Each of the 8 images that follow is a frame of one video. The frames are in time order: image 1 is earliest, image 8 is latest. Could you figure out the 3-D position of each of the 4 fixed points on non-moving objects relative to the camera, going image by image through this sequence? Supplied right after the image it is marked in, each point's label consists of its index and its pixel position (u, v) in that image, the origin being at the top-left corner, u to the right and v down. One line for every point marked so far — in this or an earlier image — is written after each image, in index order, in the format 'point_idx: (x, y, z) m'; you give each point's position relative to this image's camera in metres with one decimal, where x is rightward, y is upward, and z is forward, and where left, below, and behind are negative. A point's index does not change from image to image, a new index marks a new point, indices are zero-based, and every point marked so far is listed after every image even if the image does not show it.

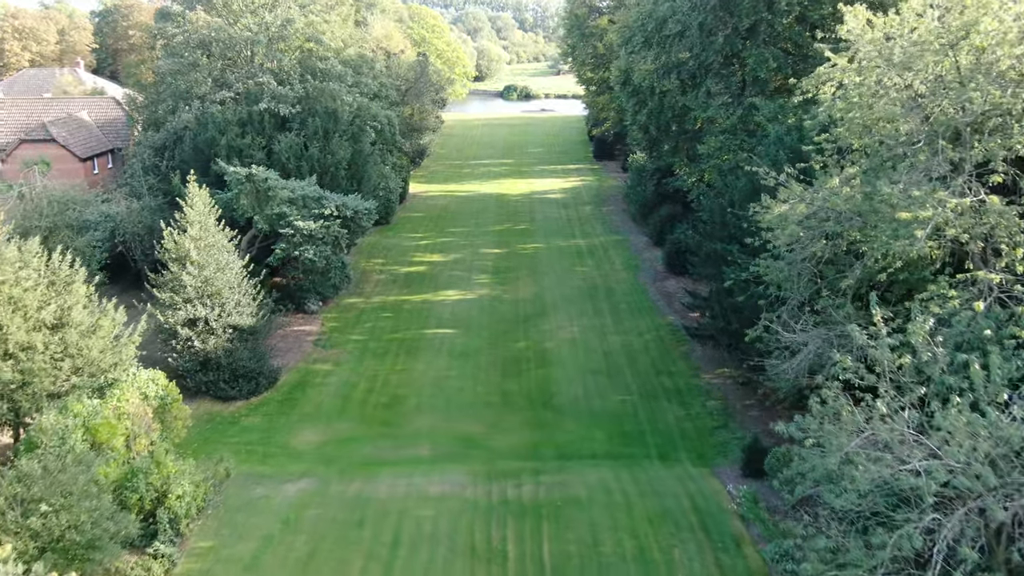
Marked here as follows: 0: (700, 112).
0: (+4.6, +4.3, +18.3) m
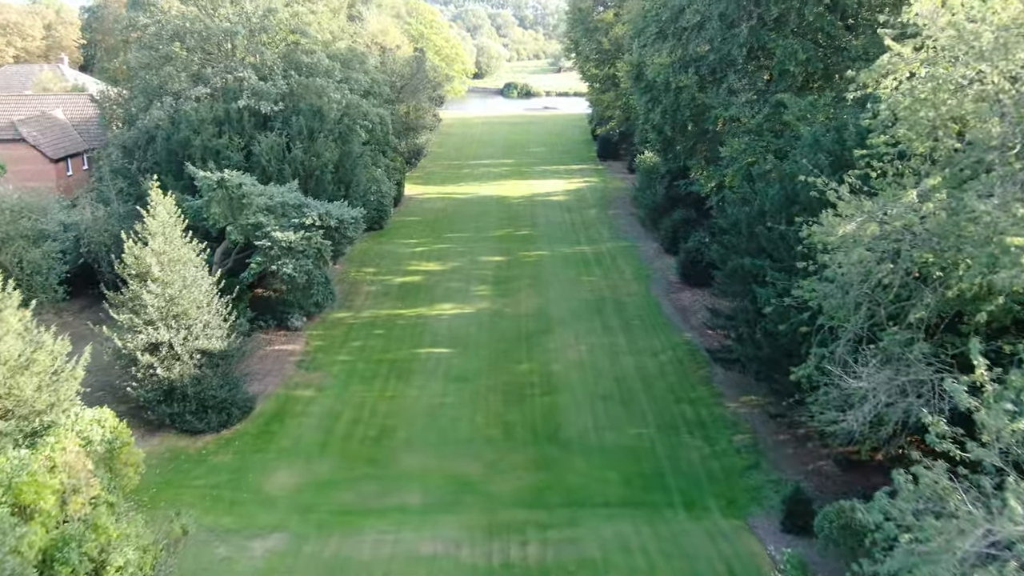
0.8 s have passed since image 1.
0: (+4.6, +3.9, +16.7) m
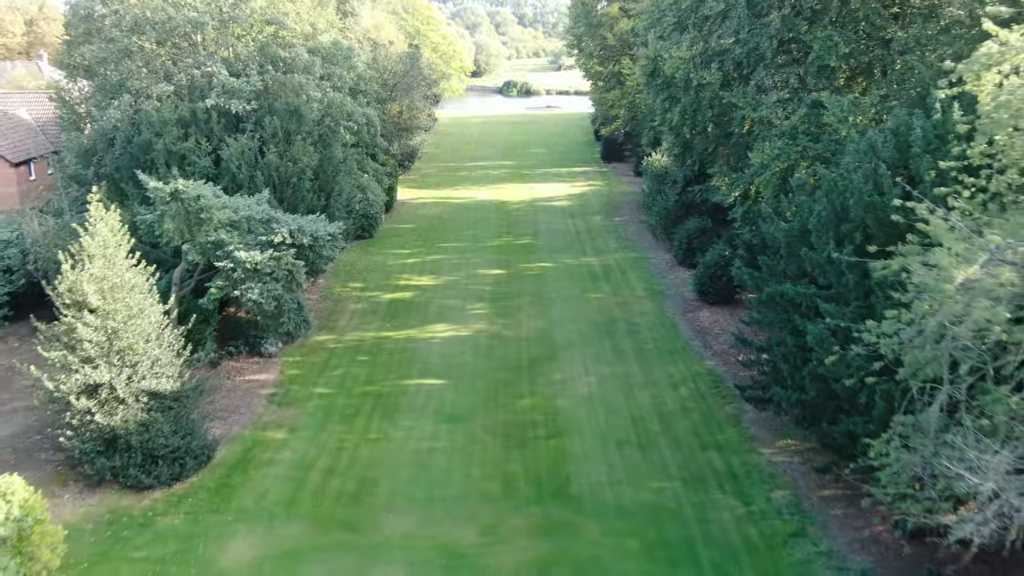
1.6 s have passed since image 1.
0: (+4.6, +3.5, +14.7) m
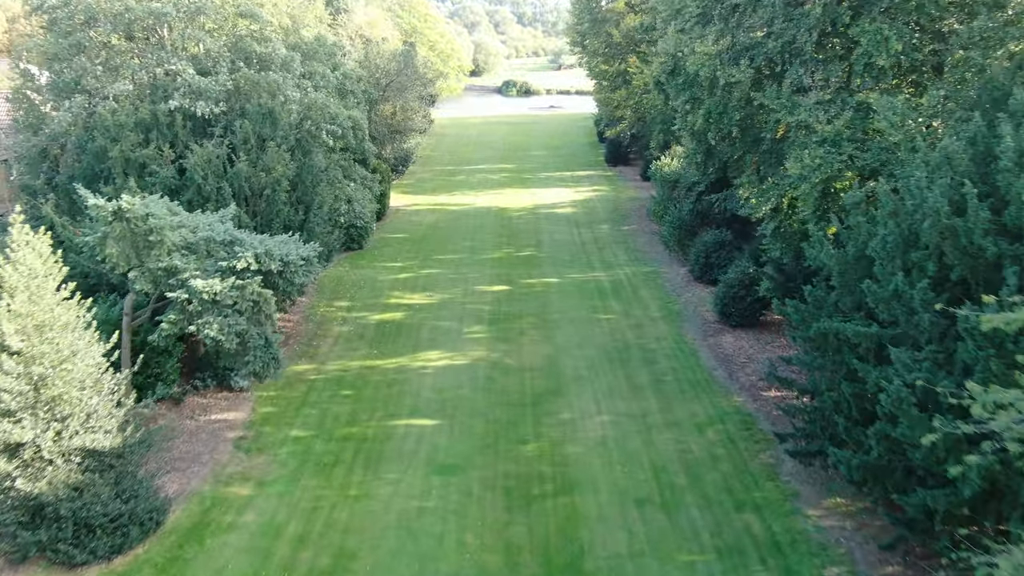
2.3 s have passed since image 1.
0: (+4.7, +3.0, +12.9) m
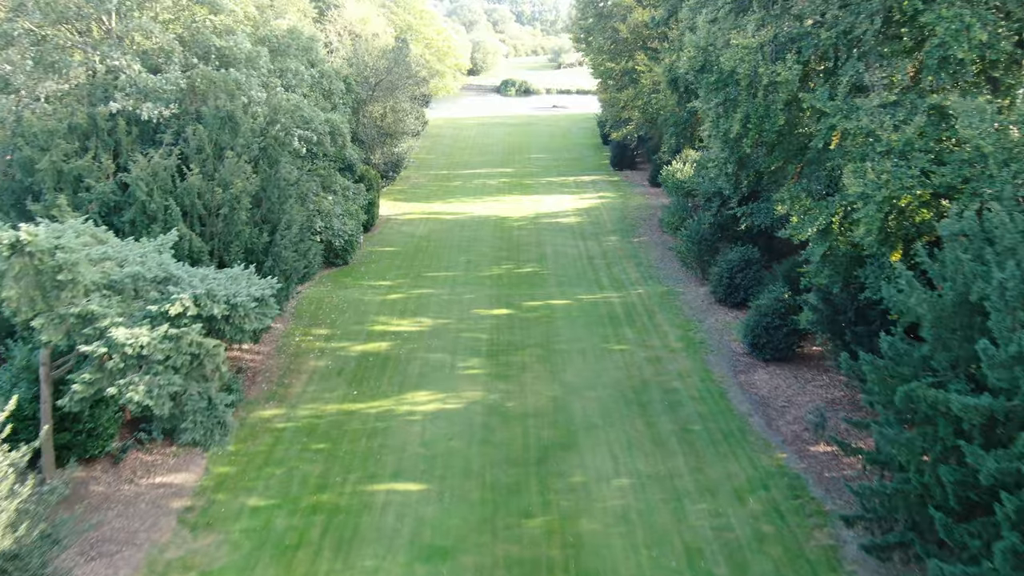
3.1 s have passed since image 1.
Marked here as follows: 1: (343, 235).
0: (+4.7, +2.4, +10.8) m
1: (-3.9, +1.3, +17.8) m
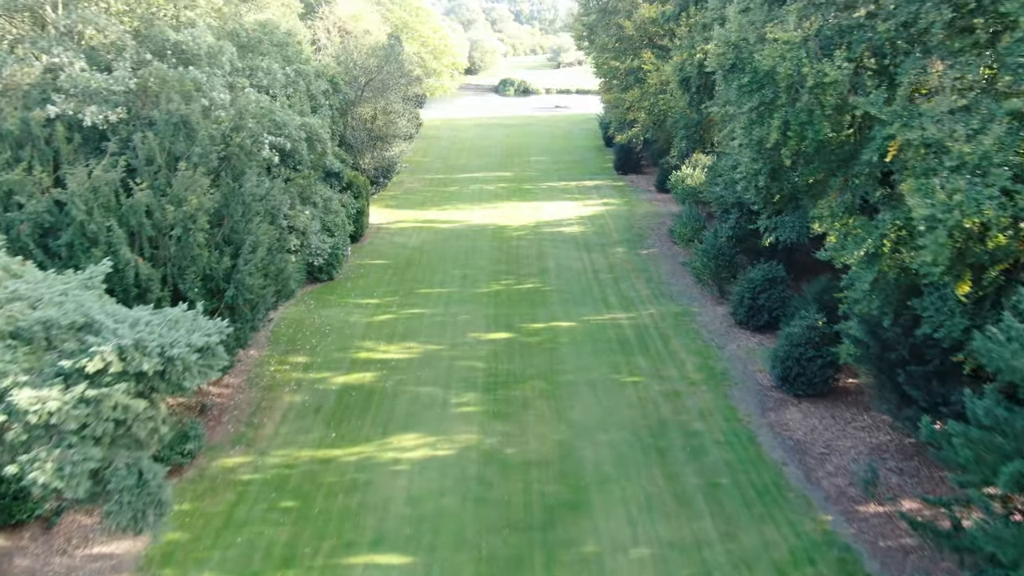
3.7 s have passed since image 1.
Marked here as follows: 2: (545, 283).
0: (+4.7, +2.0, +9.1) m
1: (-3.9, +0.9, +16.1) m
2: (+0.9, +0.1, +19.5) m
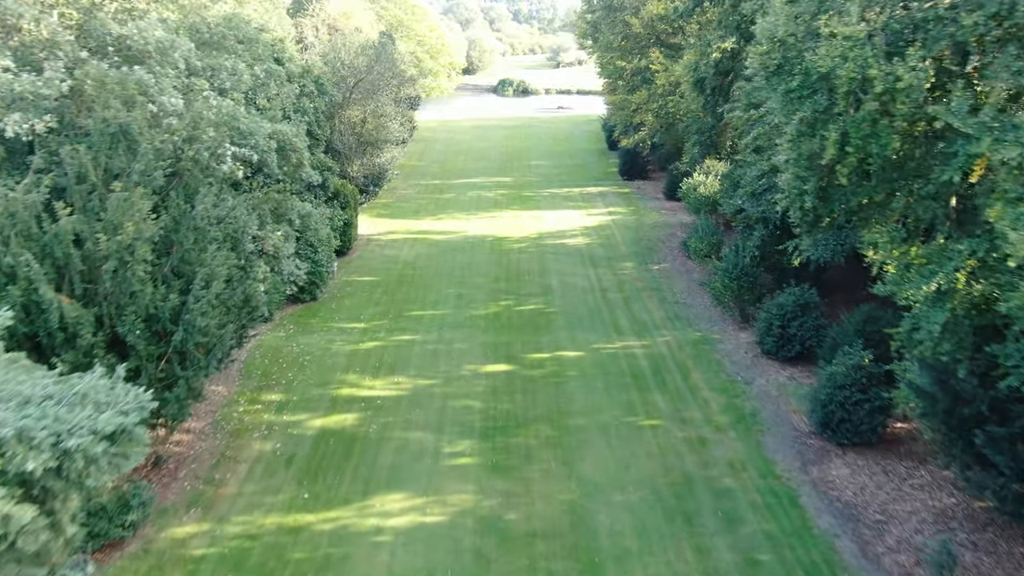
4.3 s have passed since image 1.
0: (+4.7, +1.5, +7.4) m
1: (-3.9, +0.4, +14.4) m
2: (+0.9, -0.4, +17.8) m
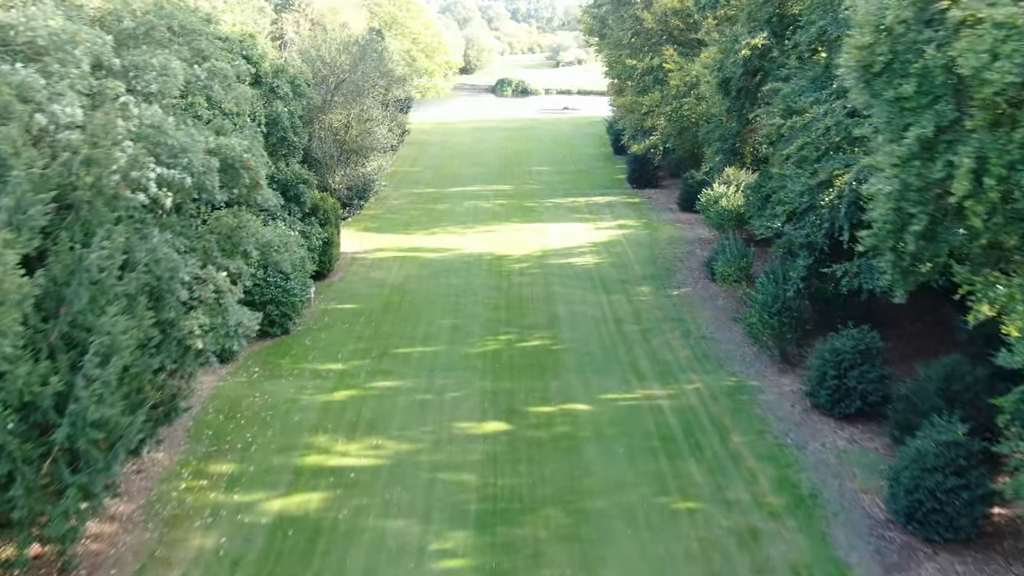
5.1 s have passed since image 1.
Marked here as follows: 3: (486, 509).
0: (+4.8, +0.8, +5.1) m
1: (-3.8, -0.3, +12.0) m
2: (+0.9, -1.0, +15.5) m
3: (-0.4, -2.9, +9.9) m
